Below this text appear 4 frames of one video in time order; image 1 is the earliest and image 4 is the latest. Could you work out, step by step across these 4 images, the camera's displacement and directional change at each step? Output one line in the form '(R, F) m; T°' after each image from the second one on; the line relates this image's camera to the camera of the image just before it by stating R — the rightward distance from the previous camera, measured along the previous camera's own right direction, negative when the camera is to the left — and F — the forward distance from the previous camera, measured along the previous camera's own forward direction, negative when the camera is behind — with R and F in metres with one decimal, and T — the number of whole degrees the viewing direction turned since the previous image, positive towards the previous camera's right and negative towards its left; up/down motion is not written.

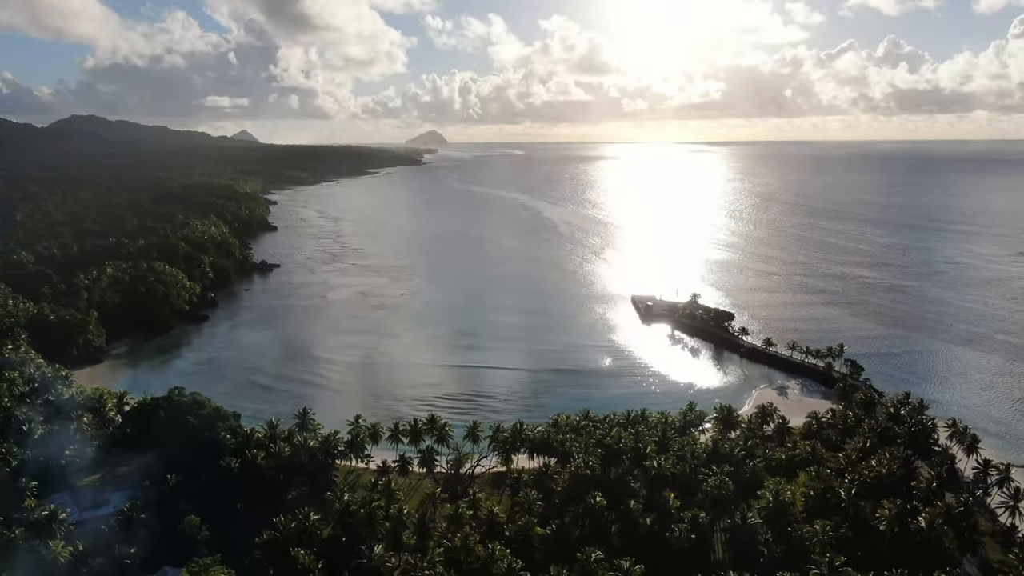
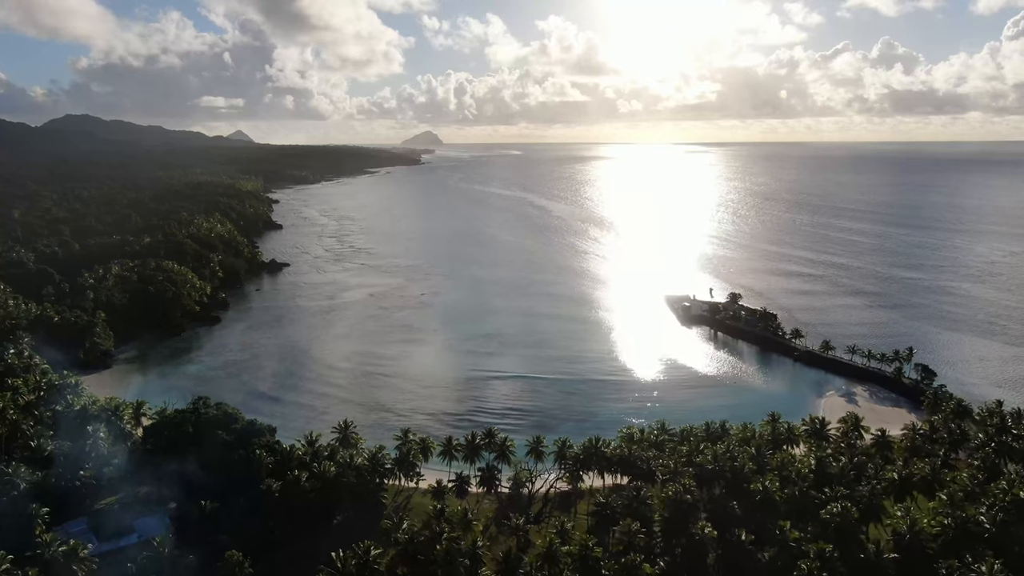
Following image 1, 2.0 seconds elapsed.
(-3.4, +3.6) m; 0°
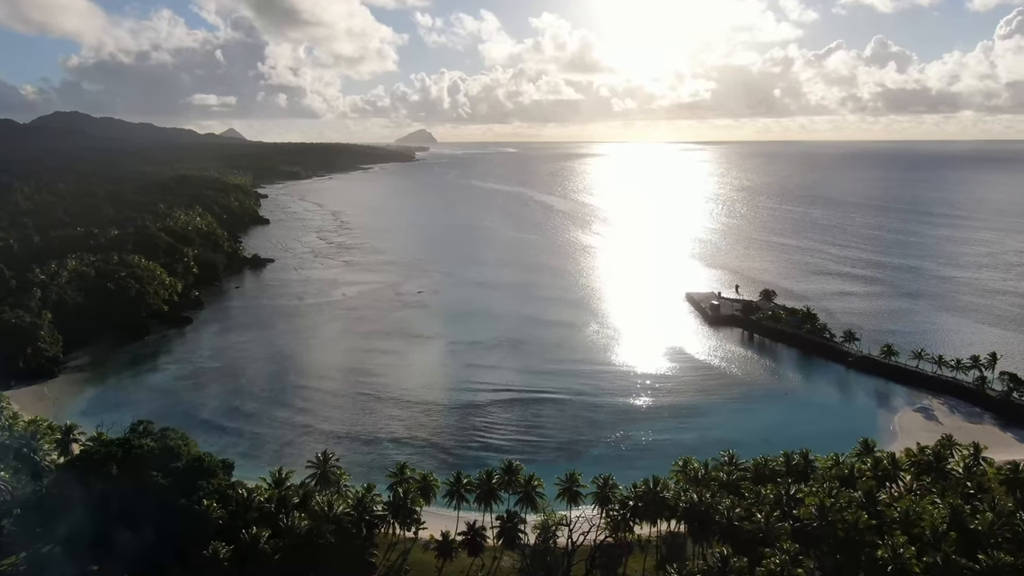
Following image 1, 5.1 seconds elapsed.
(-1.2, +7.0) m; +1°
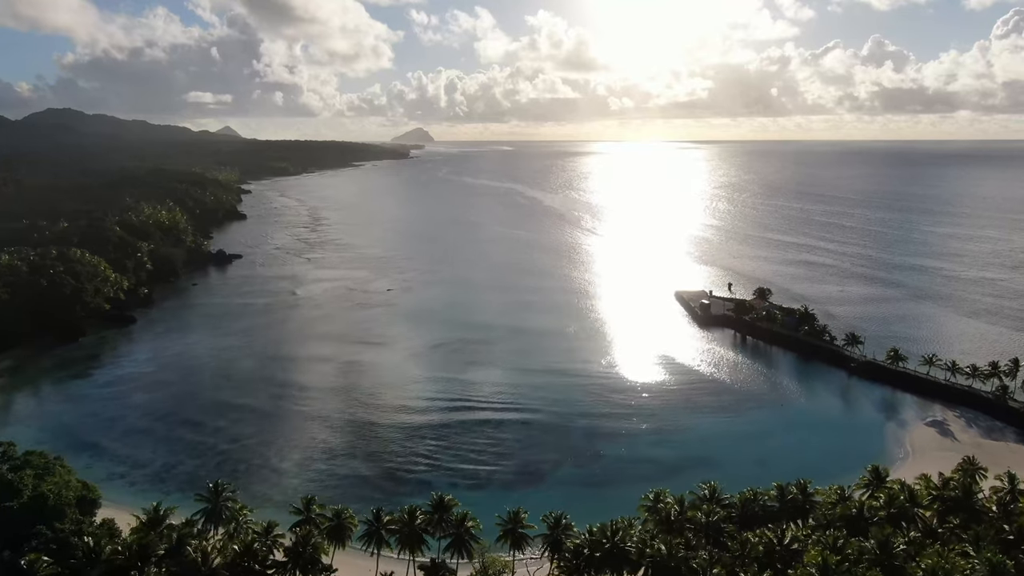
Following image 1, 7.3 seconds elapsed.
(+1.9, +4.6) m; 0°
